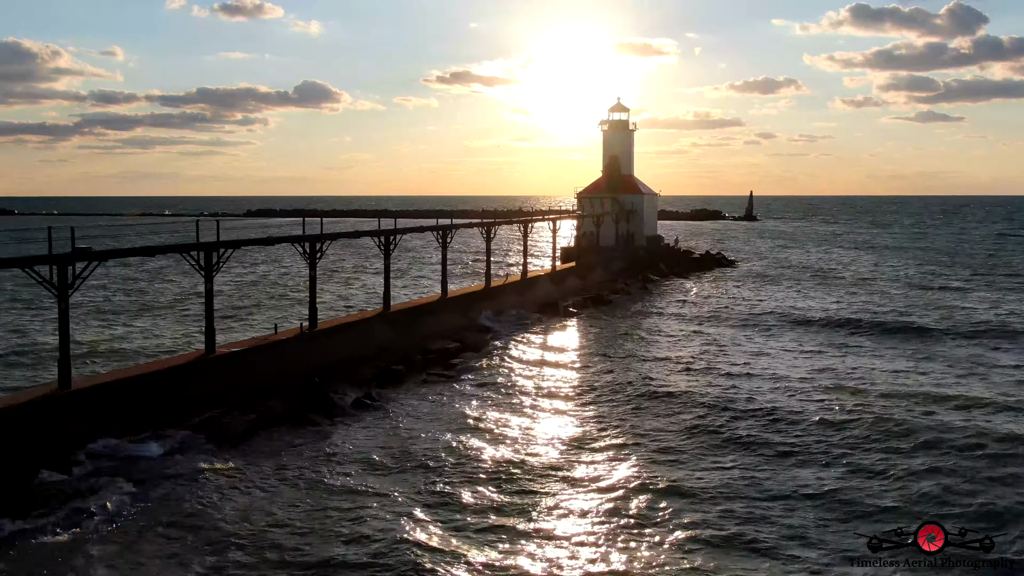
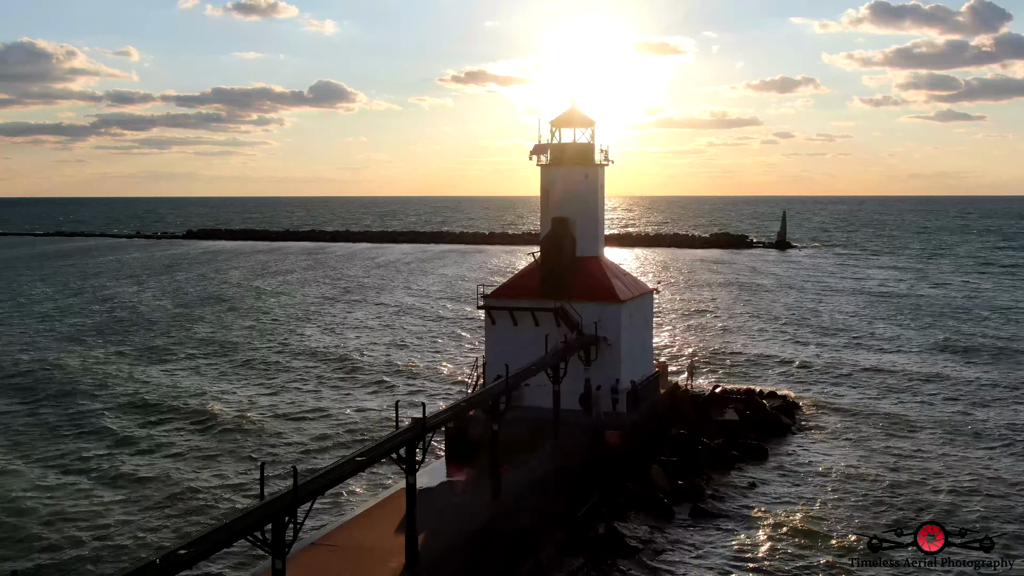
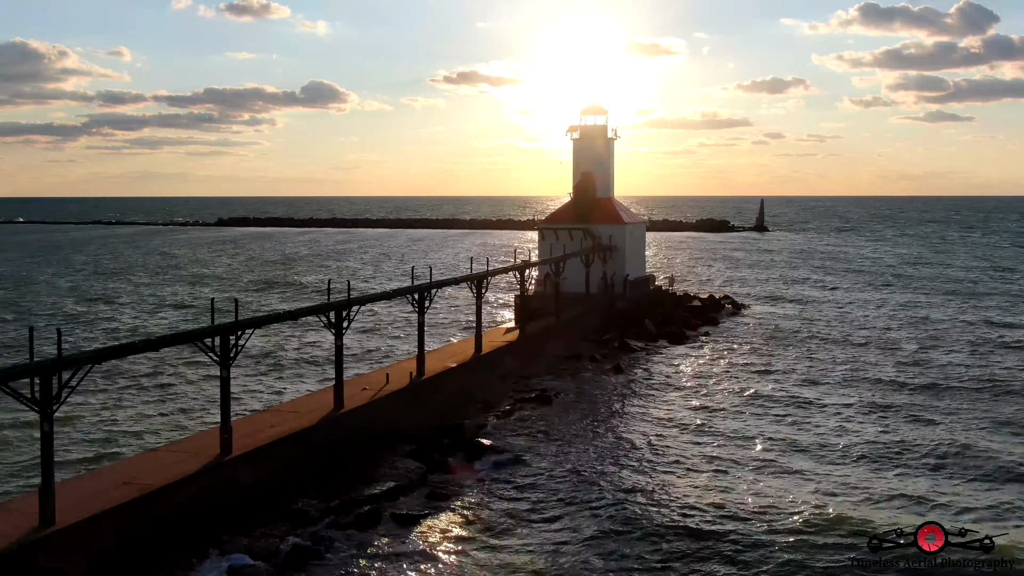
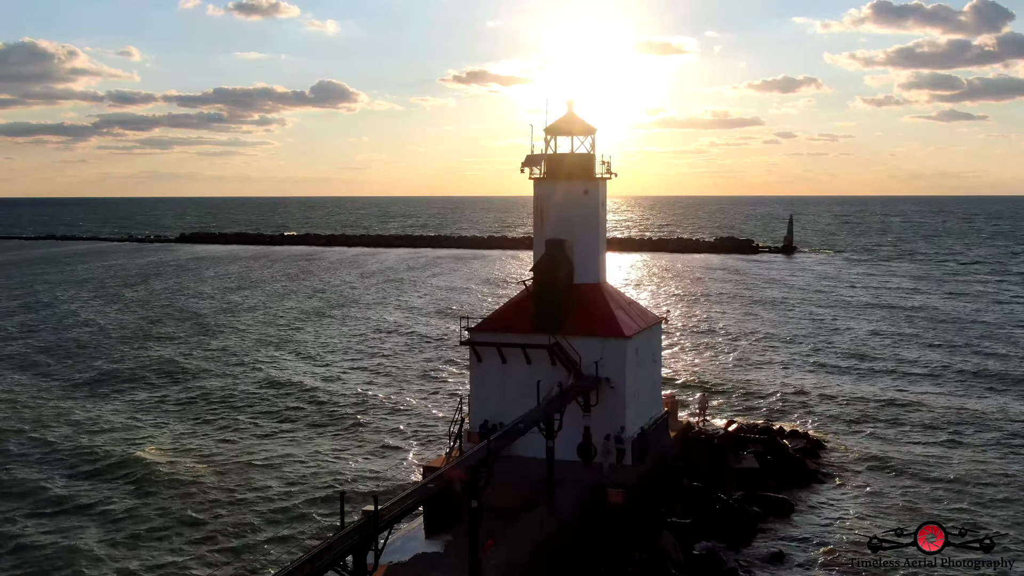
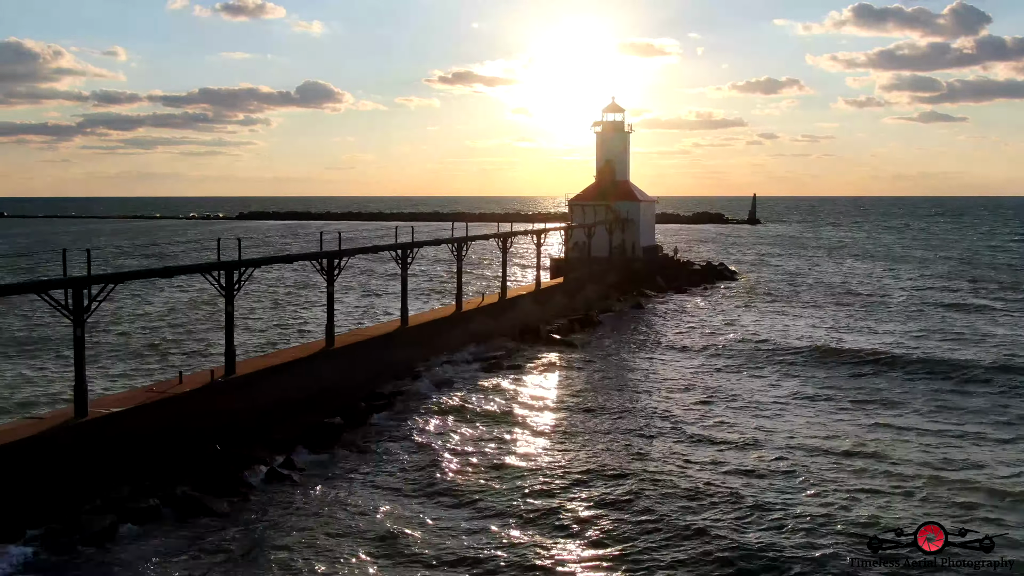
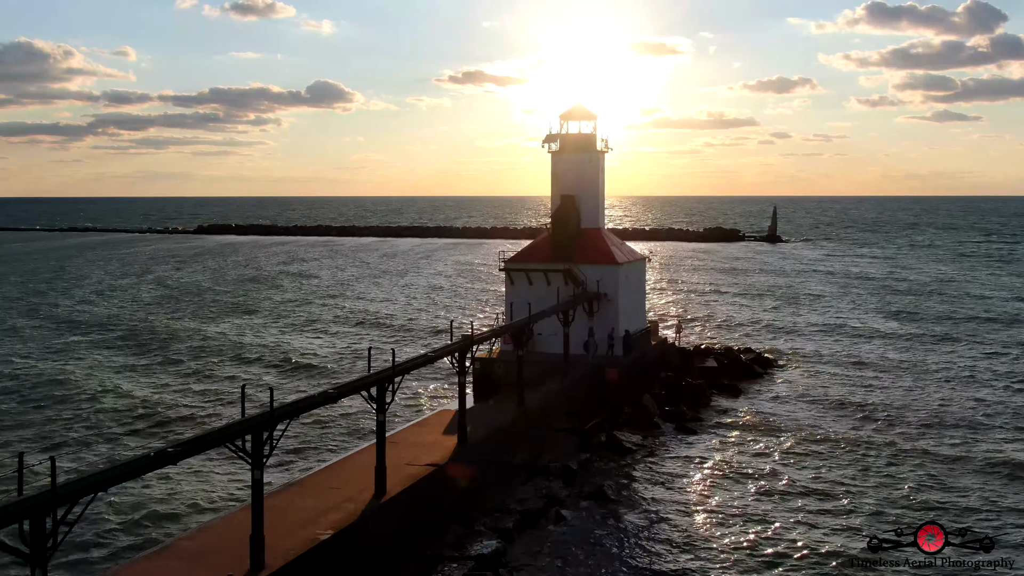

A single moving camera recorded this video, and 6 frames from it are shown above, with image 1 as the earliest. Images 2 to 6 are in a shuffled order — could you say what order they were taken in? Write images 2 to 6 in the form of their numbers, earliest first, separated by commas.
5, 3, 6, 2, 4
